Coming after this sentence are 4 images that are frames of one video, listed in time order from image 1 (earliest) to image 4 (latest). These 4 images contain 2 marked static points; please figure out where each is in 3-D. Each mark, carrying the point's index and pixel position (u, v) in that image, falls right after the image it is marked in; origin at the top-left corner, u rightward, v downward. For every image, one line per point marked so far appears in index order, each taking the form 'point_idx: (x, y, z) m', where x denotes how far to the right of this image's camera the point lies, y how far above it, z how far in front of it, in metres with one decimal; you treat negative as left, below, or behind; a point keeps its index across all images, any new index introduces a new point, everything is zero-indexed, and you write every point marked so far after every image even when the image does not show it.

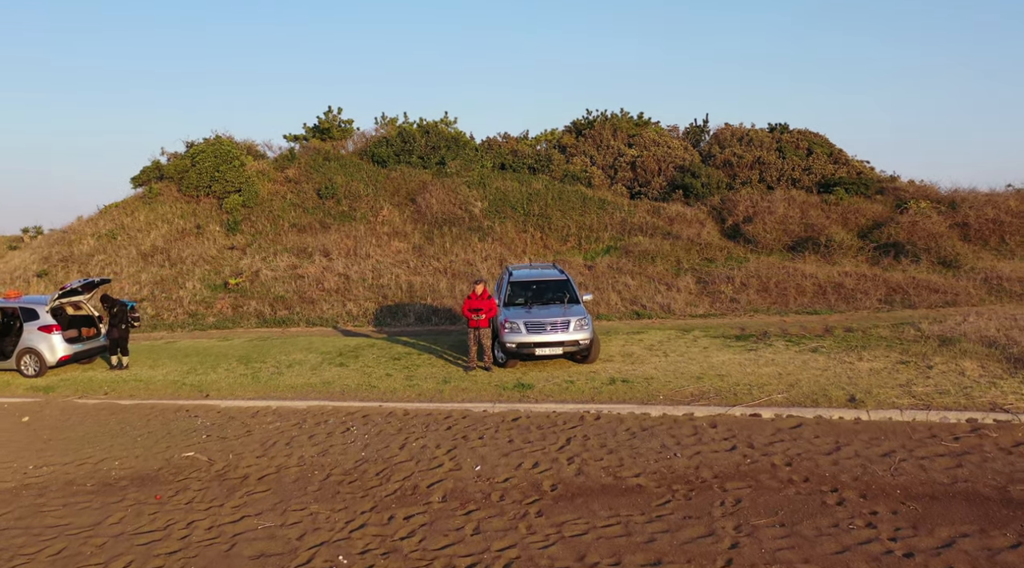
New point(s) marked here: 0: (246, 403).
0: (-4.0, -1.8, +12.5) m
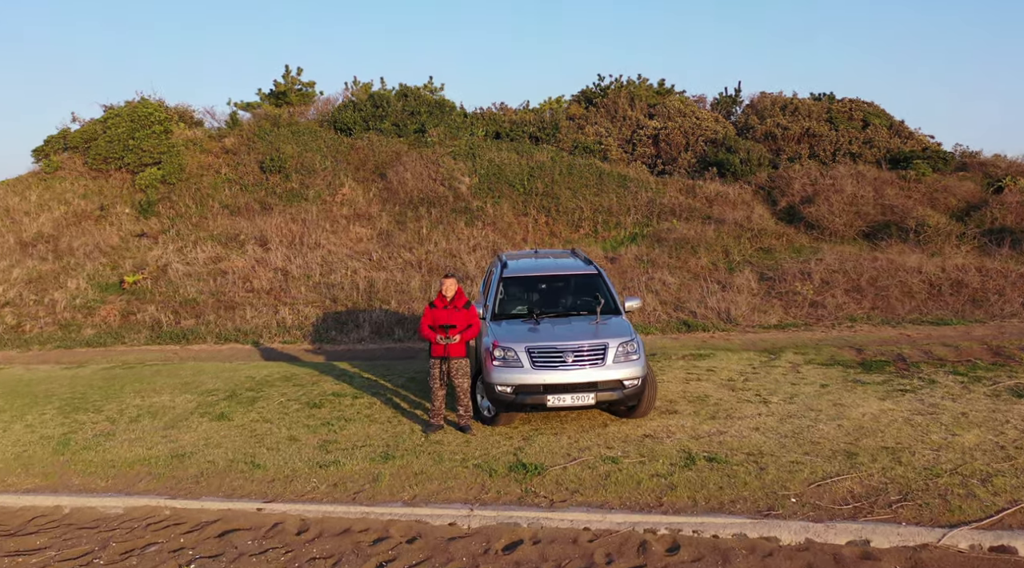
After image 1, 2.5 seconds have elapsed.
0: (-4.1, -1.8, +6.8) m
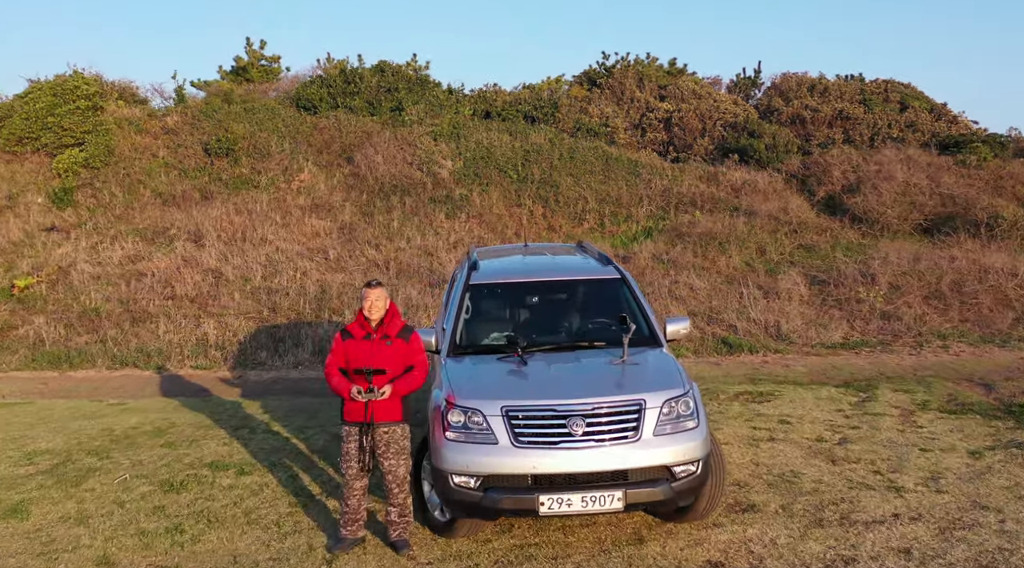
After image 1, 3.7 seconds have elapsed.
0: (-4.3, -1.9, +3.6) m
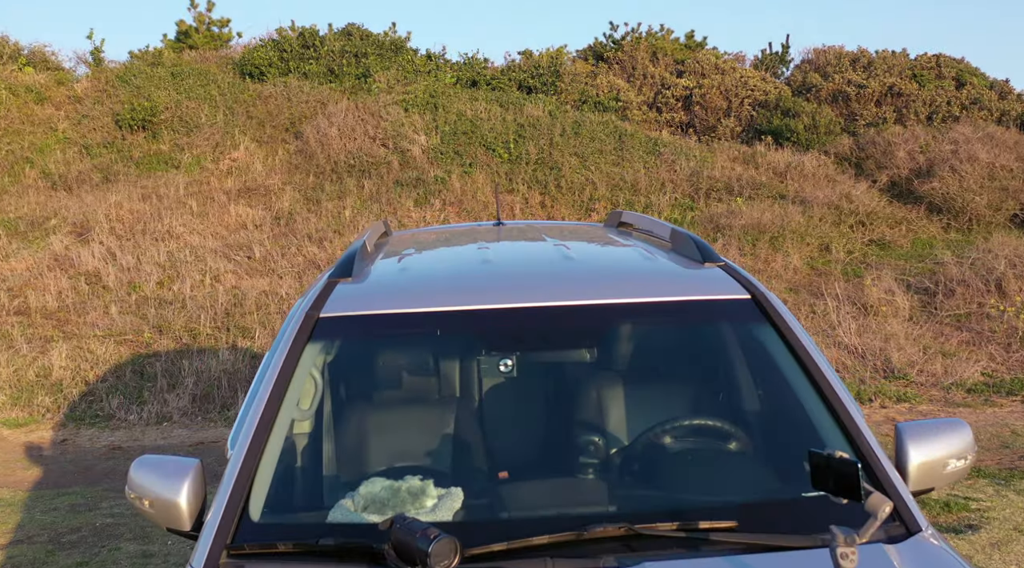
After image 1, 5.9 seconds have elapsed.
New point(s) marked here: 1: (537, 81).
0: (-4.4, -1.9, +0.1) m
1: (+0.5, +4.3, +17.7) m
